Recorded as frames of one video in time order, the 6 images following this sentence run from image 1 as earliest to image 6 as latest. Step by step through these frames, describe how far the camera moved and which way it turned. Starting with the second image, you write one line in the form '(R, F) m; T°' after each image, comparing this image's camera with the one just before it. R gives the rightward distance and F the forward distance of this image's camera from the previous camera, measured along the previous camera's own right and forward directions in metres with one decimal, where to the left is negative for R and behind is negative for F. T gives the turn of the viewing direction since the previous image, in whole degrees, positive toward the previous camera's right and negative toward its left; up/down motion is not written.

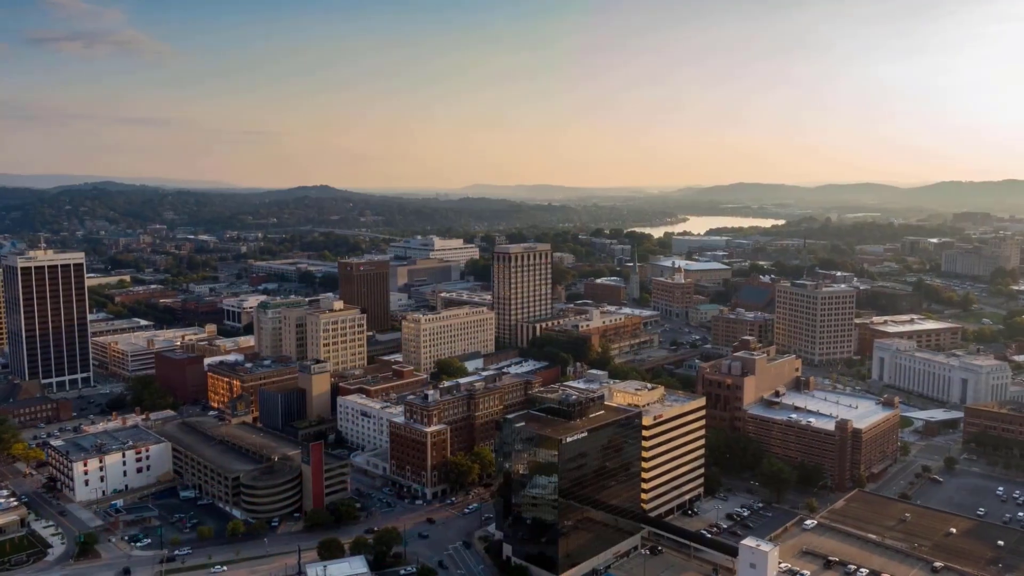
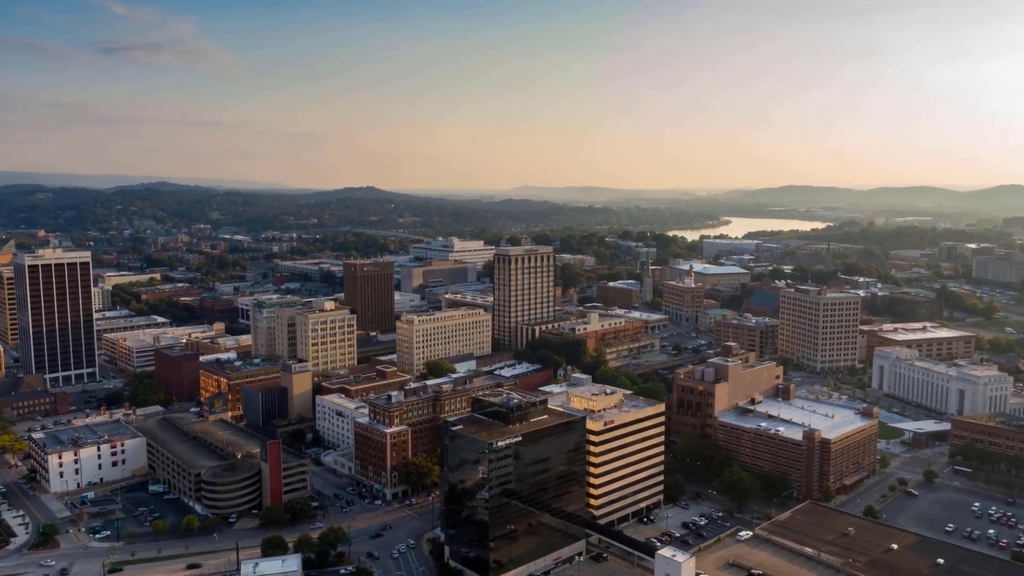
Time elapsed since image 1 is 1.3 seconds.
(+4.8, +0.2) m; -3°
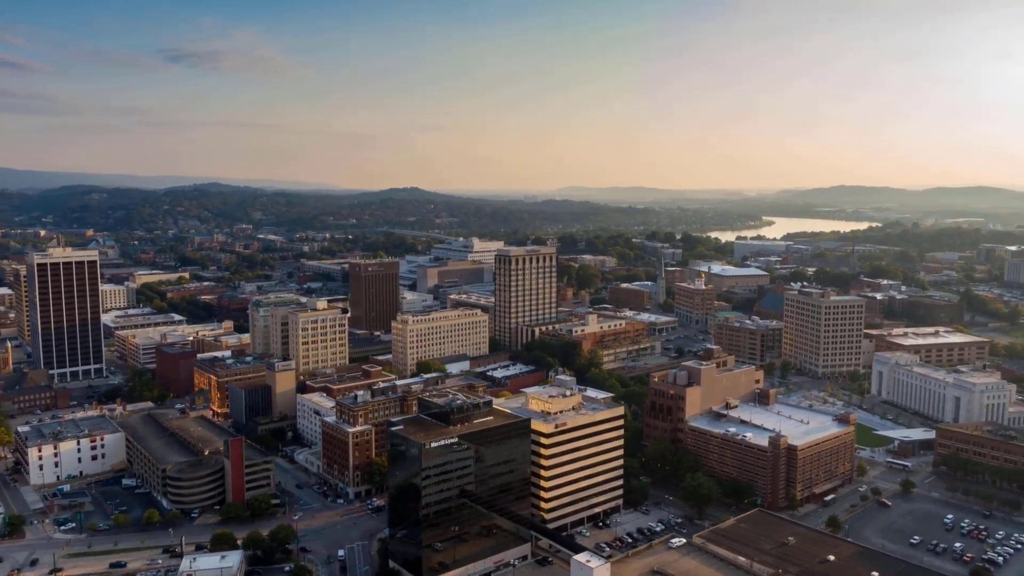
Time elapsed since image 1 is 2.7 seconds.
(+4.7, +0.3) m; -3°
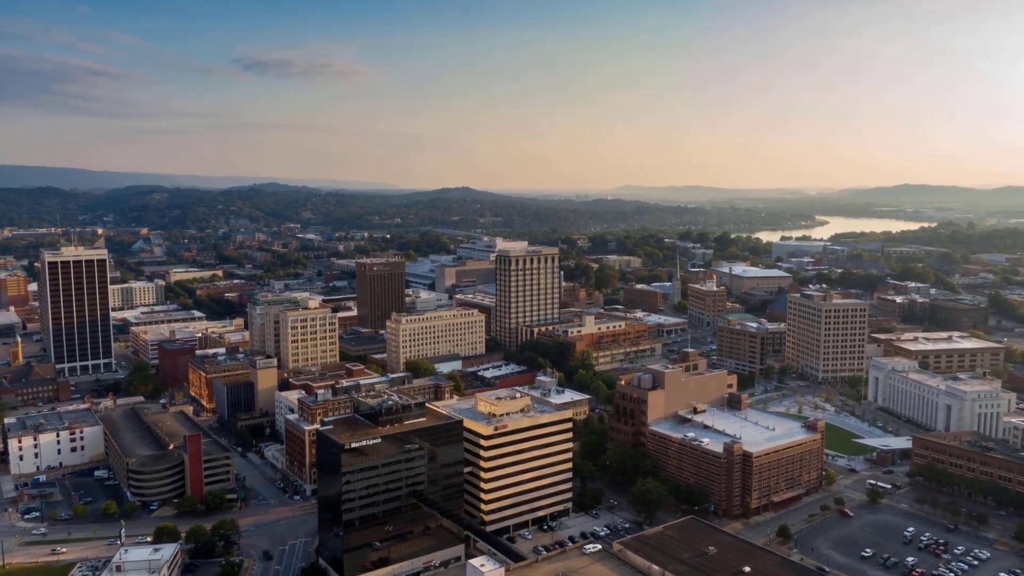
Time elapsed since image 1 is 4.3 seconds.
(+5.6, +0.4) m; -4°
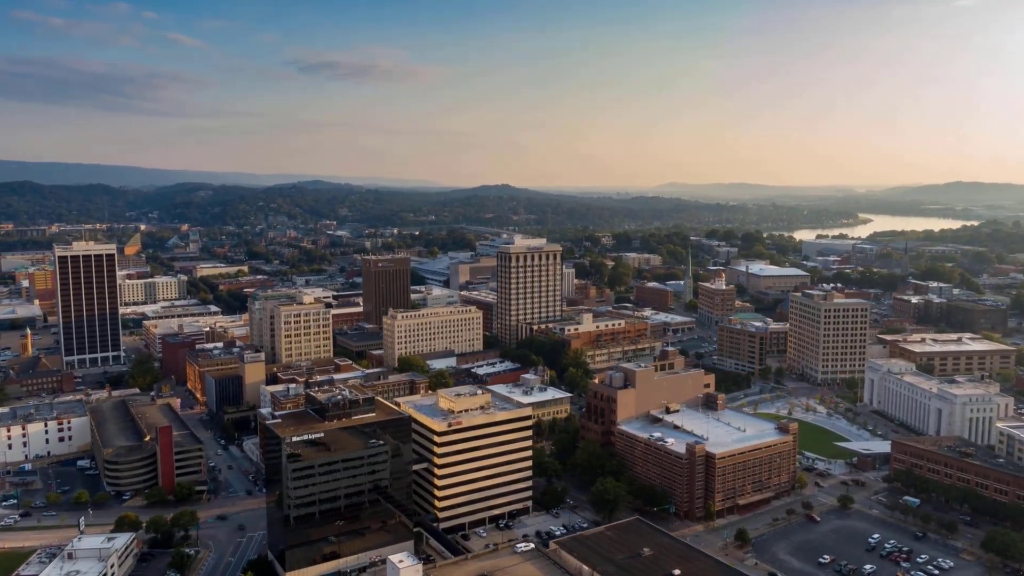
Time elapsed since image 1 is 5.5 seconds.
(+4.3, +0.3) m; -3°
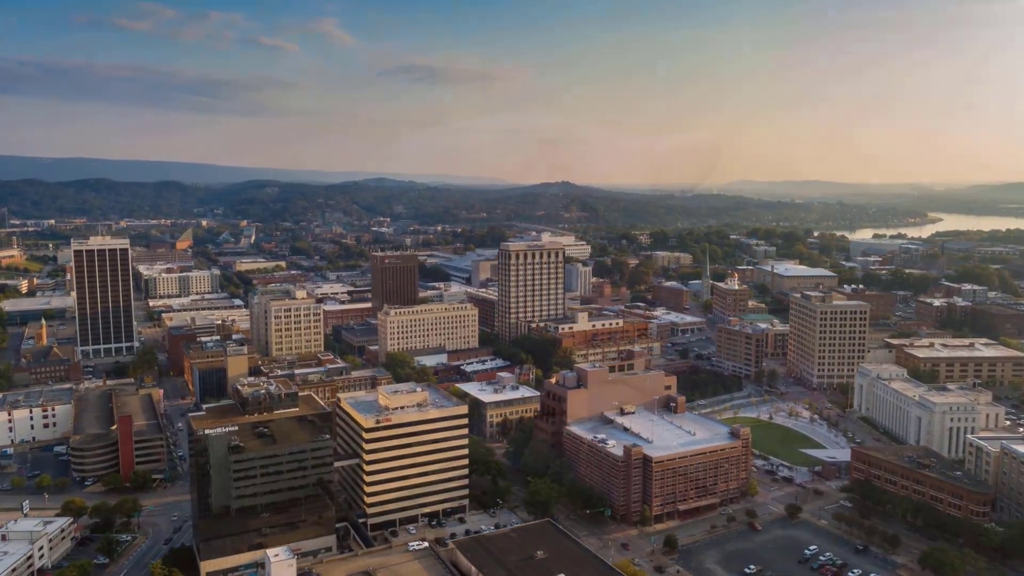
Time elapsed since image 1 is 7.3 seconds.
(+6.6, +0.5) m; -5°
